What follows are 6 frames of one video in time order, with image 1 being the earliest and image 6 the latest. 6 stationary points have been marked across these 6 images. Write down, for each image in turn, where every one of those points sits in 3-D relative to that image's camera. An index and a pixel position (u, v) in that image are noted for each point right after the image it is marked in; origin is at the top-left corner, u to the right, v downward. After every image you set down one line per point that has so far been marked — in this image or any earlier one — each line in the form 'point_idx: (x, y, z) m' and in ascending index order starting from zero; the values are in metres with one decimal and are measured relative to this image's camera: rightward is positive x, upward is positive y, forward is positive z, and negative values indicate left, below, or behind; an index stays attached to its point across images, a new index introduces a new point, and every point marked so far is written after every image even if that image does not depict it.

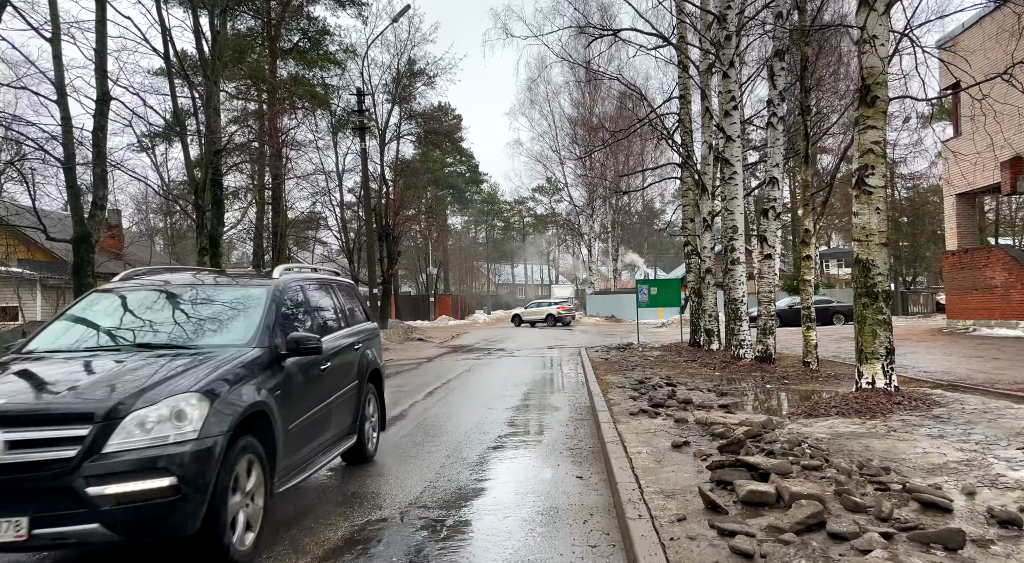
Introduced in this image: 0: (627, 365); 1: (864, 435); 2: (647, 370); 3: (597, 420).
0: (+2.2, -1.6, +12.8) m
1: (+3.0, -1.3, +5.7) m
2: (+2.4, -1.6, +11.9) m
3: (+0.9, -1.5, +7.0) m
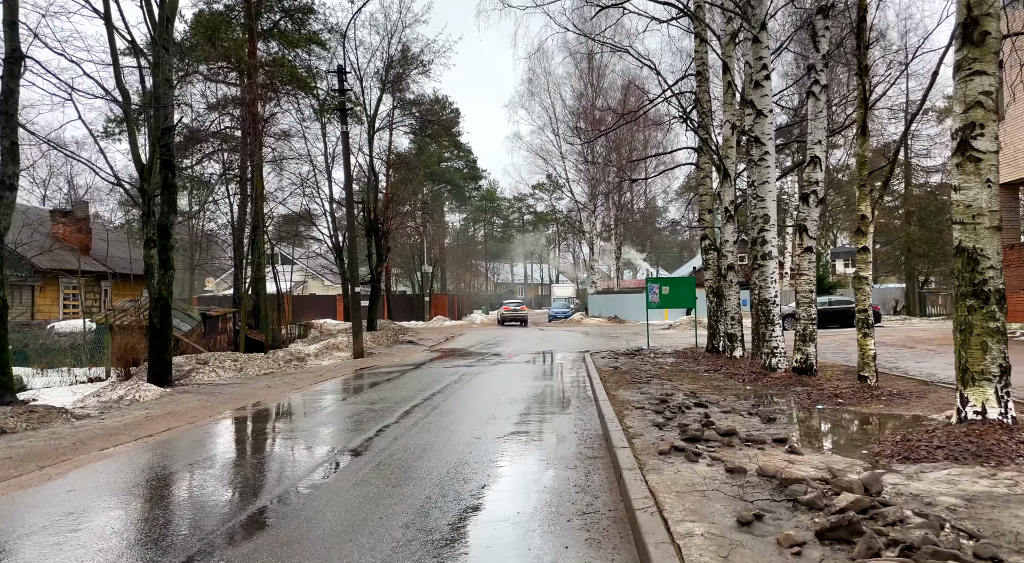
0: (+2.1, -1.6, +11.0) m
1: (+2.9, -1.3, +3.9) m
2: (+2.3, -1.5, +10.1) m
3: (+0.8, -1.4, +5.3) m
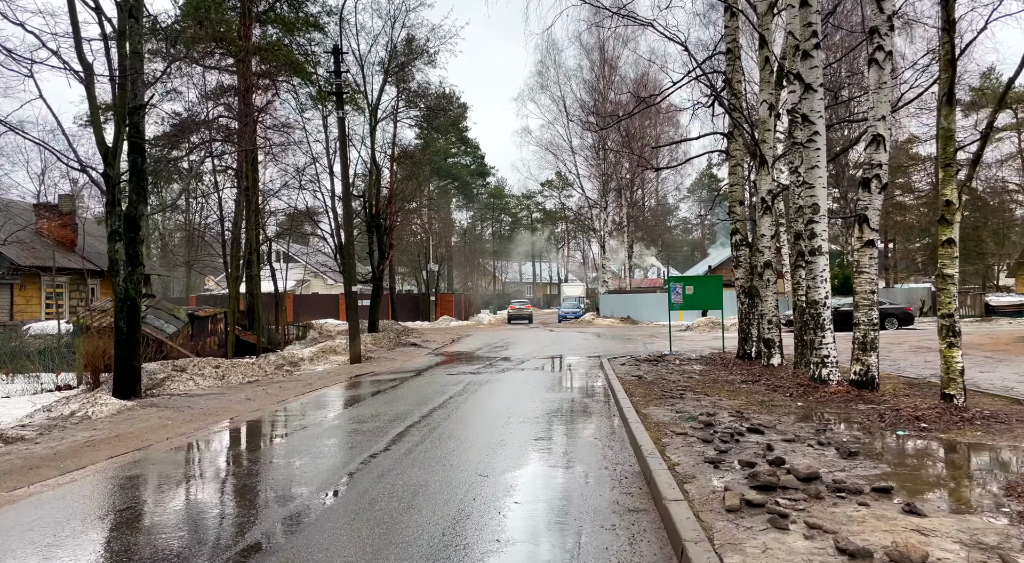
0: (+2.3, -1.6, +9.6) m
1: (+3.0, -1.3, +2.5) m
2: (+2.5, -1.5, +8.8) m
3: (+0.9, -1.4, +3.9) m
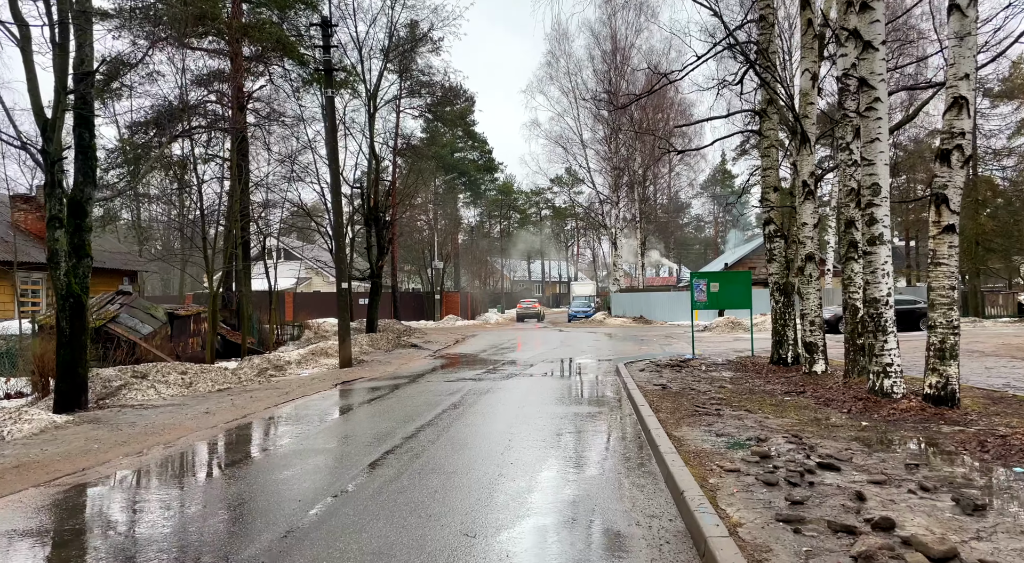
0: (+2.3, -1.5, +8.1) m
1: (+2.9, -1.2, +1.0) m
2: (+2.5, -1.5, +7.3) m
3: (+0.9, -1.4, +2.4) m
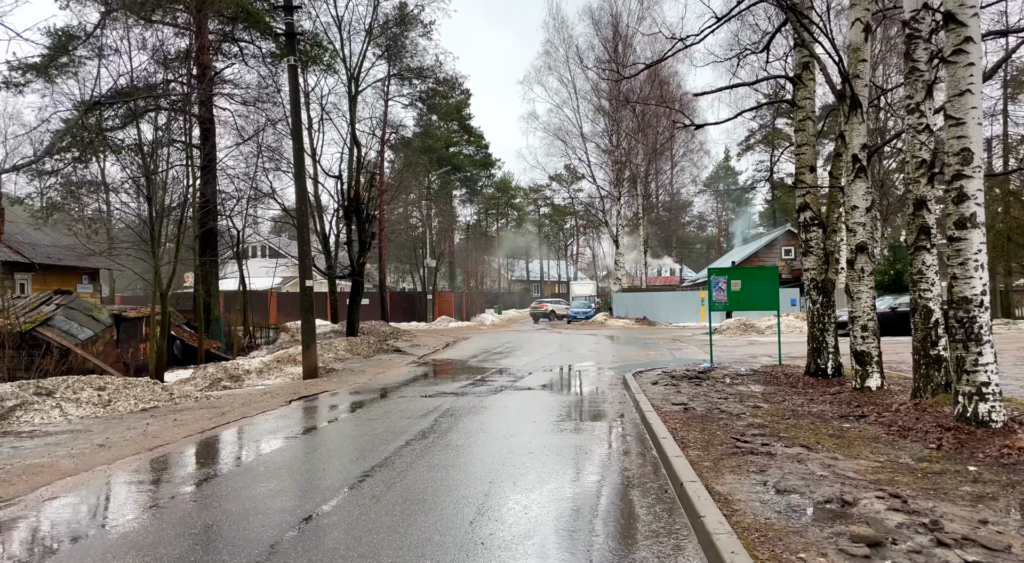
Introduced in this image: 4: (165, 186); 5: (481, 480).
0: (+2.2, -1.4, +6.3) m
1: (+2.8, -1.1, -0.8) m
2: (+2.3, -1.4, +5.4) m
3: (+0.7, -1.3, +0.5) m
4: (-8.2, +2.3, +15.9) m
5: (-0.3, -1.6, +5.3) m
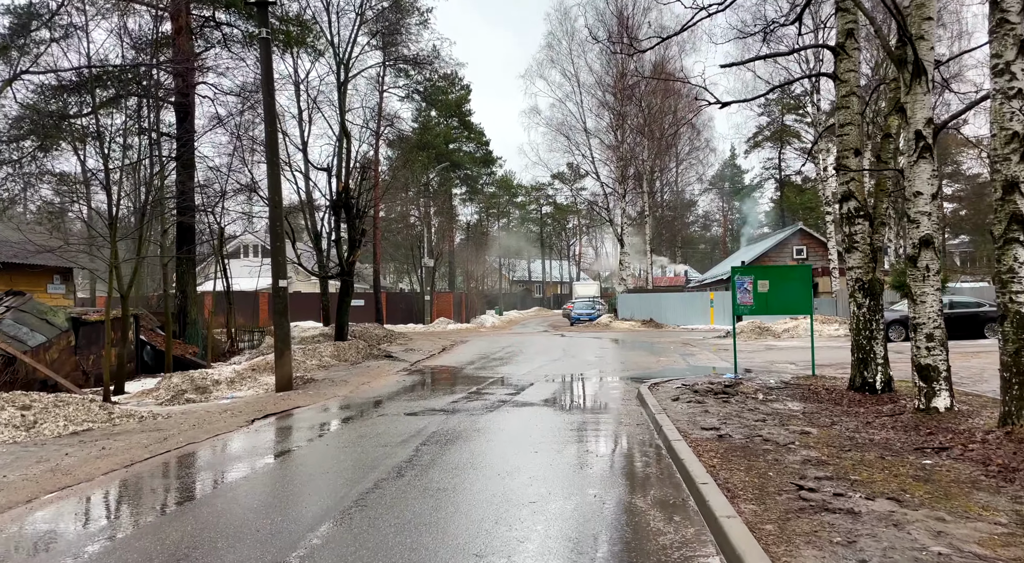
0: (+2.2, -1.4, +4.9) m
1: (+2.7, -1.1, -2.2) m
2: (+2.3, -1.4, +4.0) m
3: (+0.7, -1.3, -0.8) m
4: (-8.2, +2.3, +14.6) m
5: (-0.4, -1.6, +3.9) m
